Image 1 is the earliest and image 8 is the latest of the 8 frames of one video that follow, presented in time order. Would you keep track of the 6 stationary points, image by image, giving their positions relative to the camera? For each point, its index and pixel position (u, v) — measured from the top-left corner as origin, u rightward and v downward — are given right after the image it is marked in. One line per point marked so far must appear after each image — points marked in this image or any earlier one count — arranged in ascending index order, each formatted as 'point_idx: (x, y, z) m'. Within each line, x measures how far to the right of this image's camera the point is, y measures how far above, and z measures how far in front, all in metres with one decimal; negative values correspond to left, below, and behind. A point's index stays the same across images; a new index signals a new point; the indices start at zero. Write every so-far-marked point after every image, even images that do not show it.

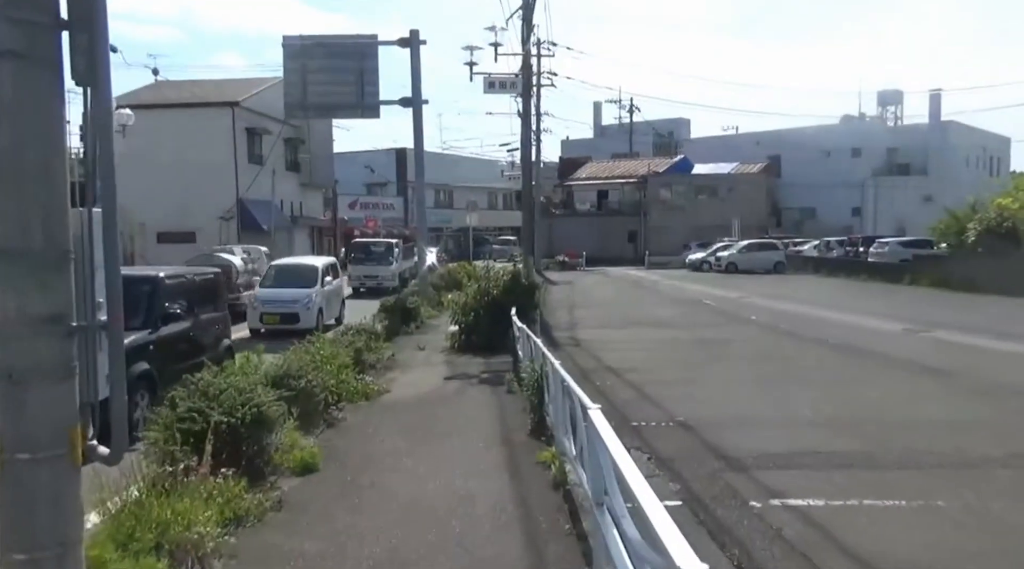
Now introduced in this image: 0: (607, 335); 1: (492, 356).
0: (+2.0, -1.0, +19.5) m
1: (-0.3, -1.1, +14.6) m
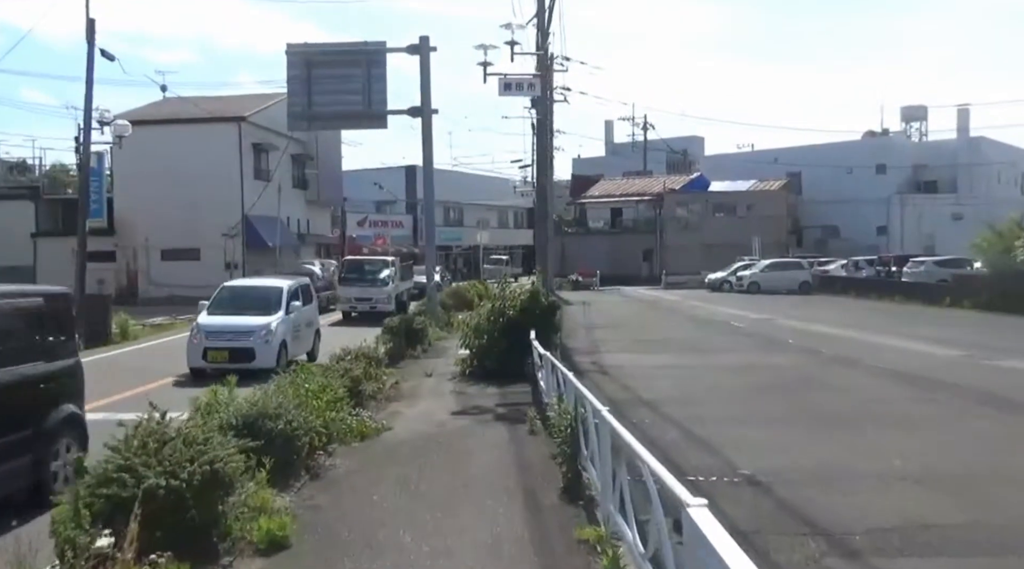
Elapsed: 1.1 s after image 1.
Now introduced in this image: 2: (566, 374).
0: (+2.3, -1.4, +17.8) m
1: (0.0, -1.4, +13.0) m
2: (+0.5, -0.8, +8.3) m
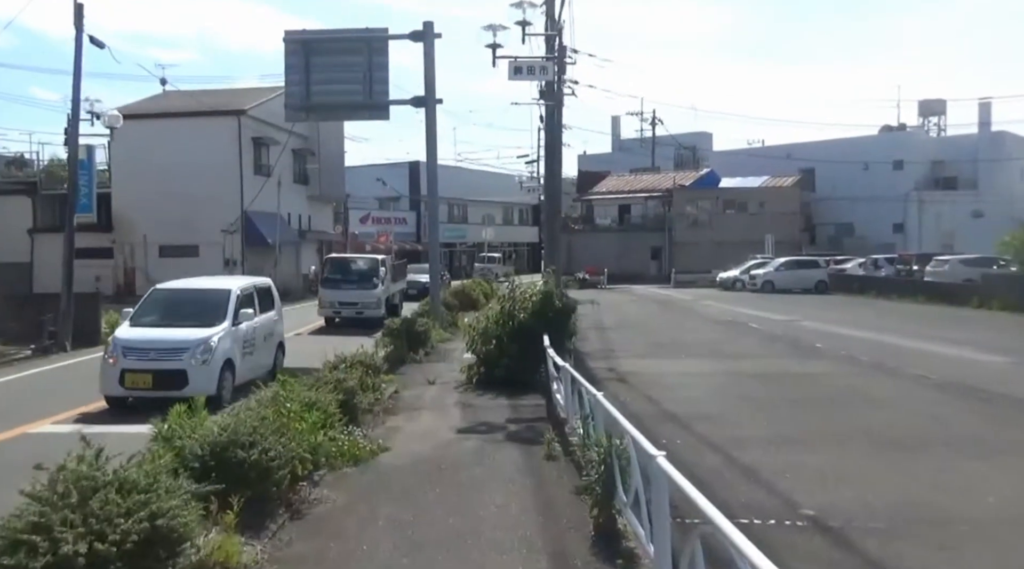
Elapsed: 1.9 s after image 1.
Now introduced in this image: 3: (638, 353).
0: (+2.5, -1.4, +16.6) m
1: (+0.1, -1.4, +11.8) m
2: (+0.6, -0.8, +7.1) m
3: (+2.5, -1.4, +18.8) m
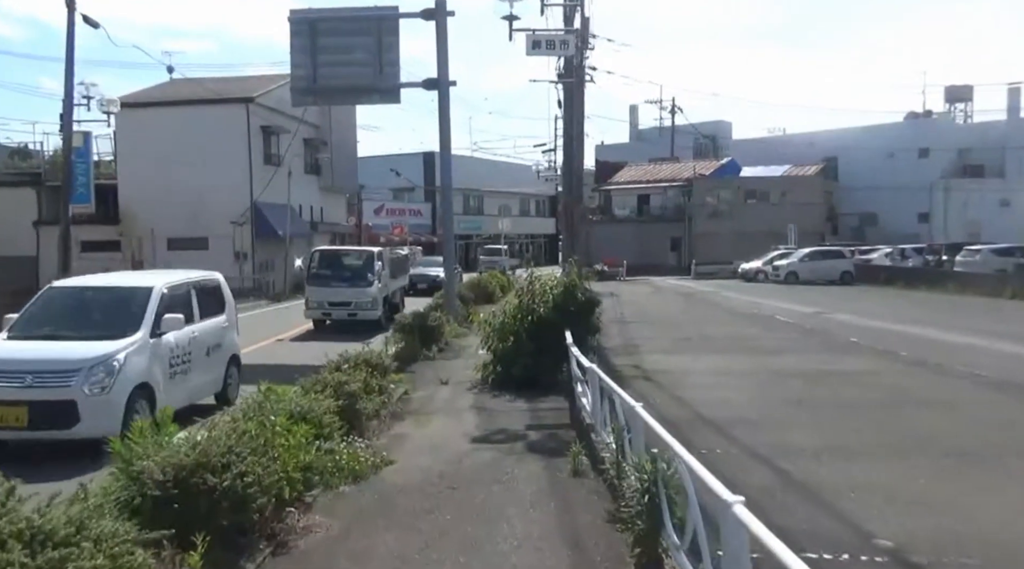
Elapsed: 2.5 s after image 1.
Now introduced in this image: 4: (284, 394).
0: (+2.8, -1.3, +15.6) m
1: (+0.3, -1.3, +10.8) m
2: (+0.7, -0.7, +6.1) m
3: (+2.8, -1.2, +17.8) m
4: (-1.7, -0.8, +7.2) m
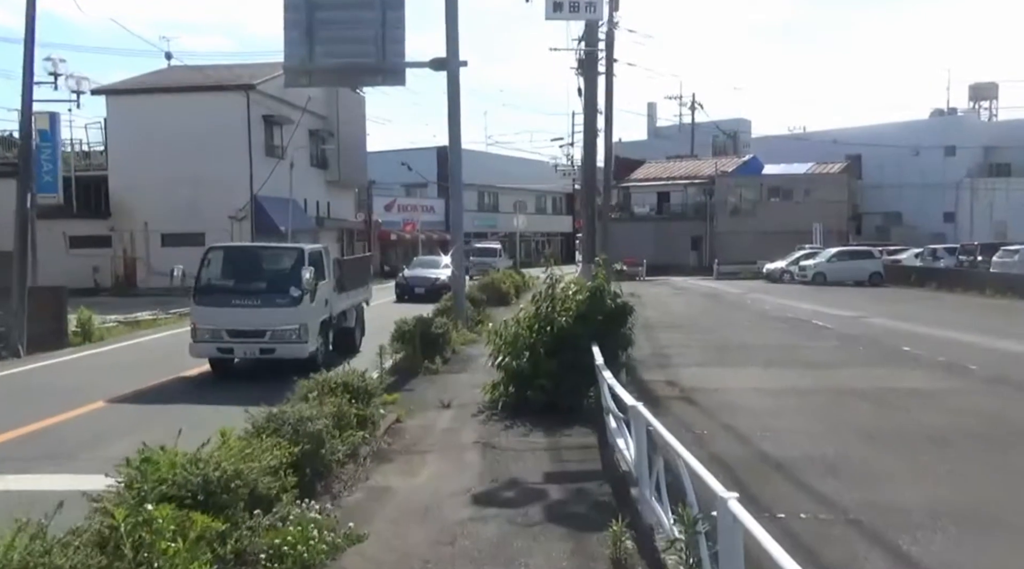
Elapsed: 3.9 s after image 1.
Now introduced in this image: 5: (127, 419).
0: (+3.0, -1.3, +13.4) m
1: (+0.5, -1.3, +8.7) m
2: (+0.8, -0.8, +4.0) m
3: (+3.0, -1.2, +15.6) m
4: (-1.6, -0.9, +5.1) m
5: (-4.1, -1.4, +10.2) m
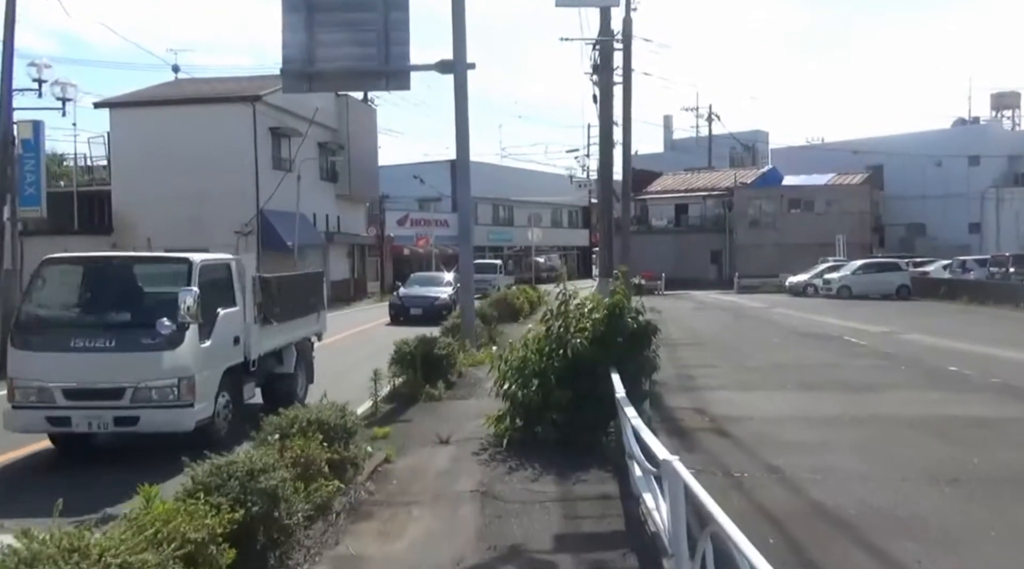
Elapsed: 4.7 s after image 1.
0: (+3.1, -1.5, +12.1) m
1: (+0.5, -1.5, +7.4) m
2: (+0.8, -0.9, +2.7) m
3: (+3.2, -1.5, +14.3) m
4: (-1.6, -1.0, +3.9) m
5: (-4.0, -1.6, +9.0) m
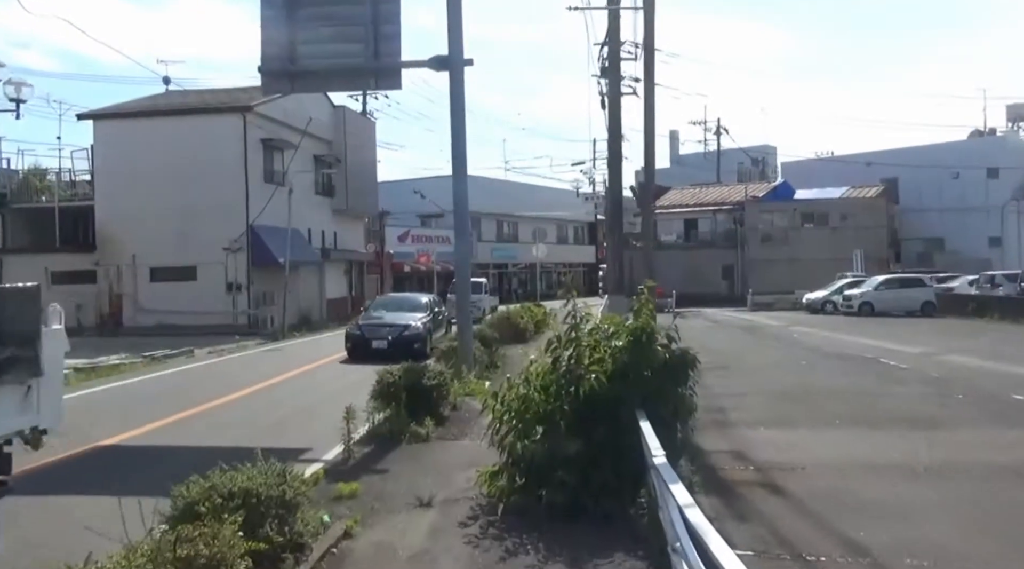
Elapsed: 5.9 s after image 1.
0: (+3.1, -1.7, +10.1) m
1: (+0.5, -1.6, +5.5) m
2: (+0.7, -0.9, +0.8) m
3: (+3.2, -1.7, +12.3) m
4: (-1.7, -1.0, +2.0) m
5: (-4.0, -1.8, +7.1) m
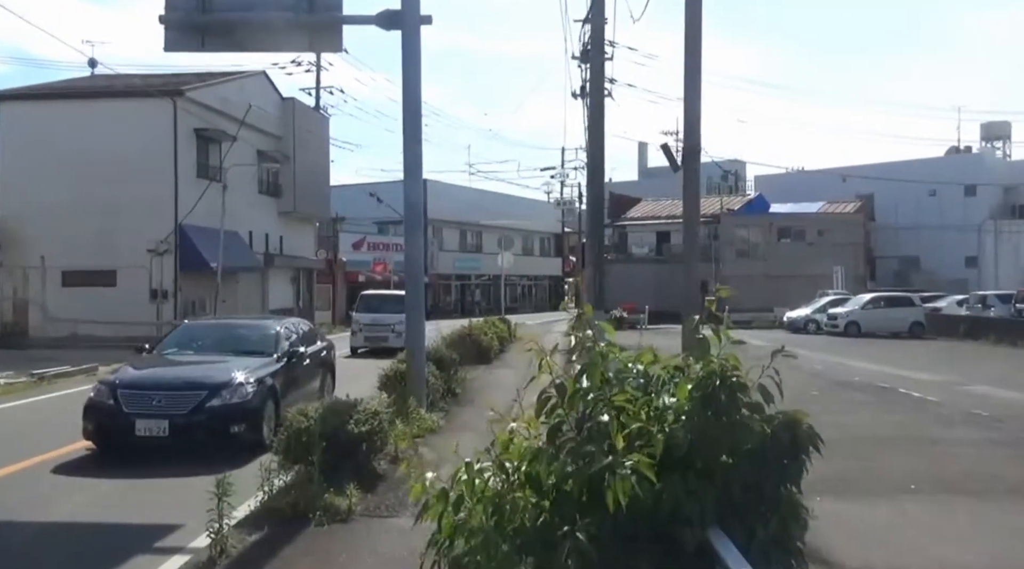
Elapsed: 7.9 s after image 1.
0: (+2.8, -1.8, +6.9) m
1: (+0.4, -1.6, +2.1) m
2: (+0.8, -0.8, -2.5) m
3: (+2.8, -1.8, +9.1) m
4: (-1.6, -0.9, -1.4) m
5: (-4.2, -1.7, +3.6) m
